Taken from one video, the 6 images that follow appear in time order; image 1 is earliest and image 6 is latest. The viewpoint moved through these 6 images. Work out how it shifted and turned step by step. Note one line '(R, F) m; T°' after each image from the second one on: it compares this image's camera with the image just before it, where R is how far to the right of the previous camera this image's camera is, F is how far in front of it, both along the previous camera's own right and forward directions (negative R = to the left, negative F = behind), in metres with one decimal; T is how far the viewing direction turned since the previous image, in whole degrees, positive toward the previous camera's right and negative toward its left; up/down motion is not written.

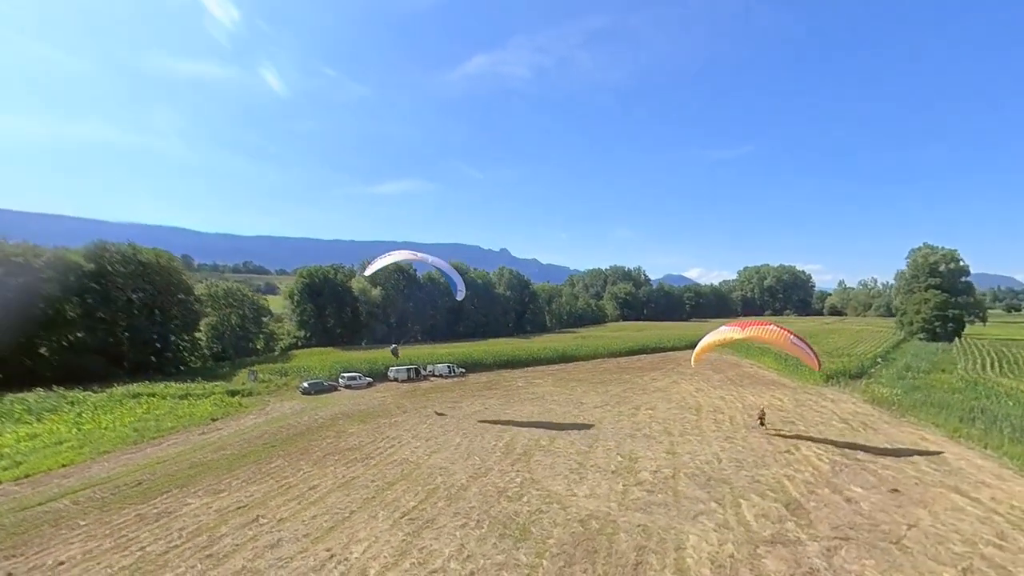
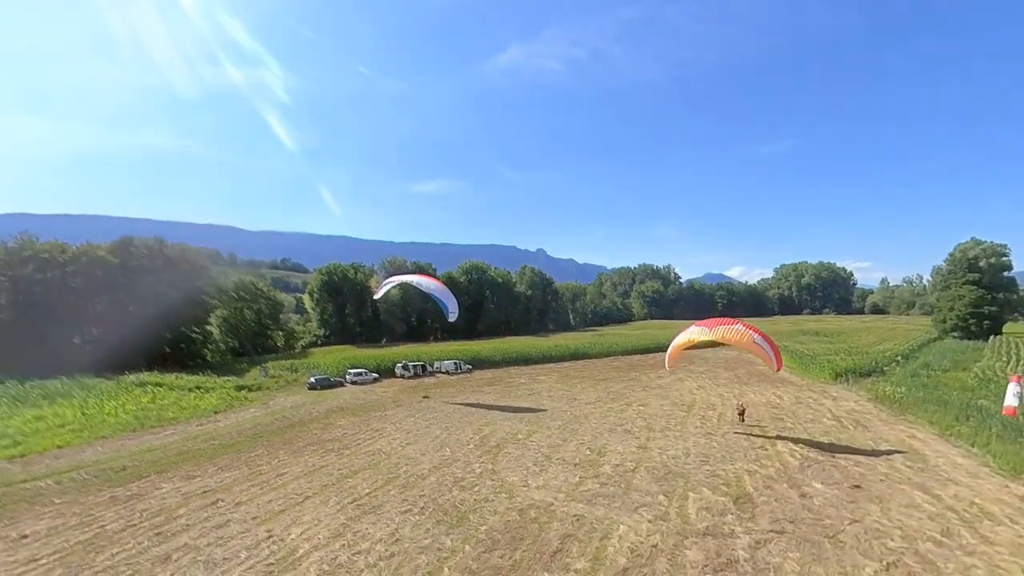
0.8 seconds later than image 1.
(+2.5, -0.1) m; -4°
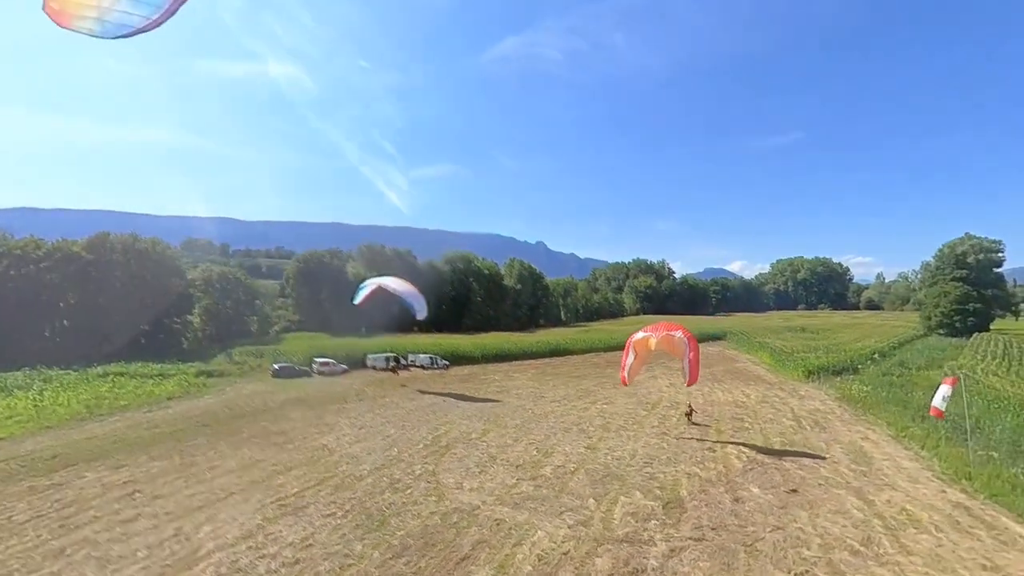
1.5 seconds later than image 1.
(+1.9, +0.3) m; 0°
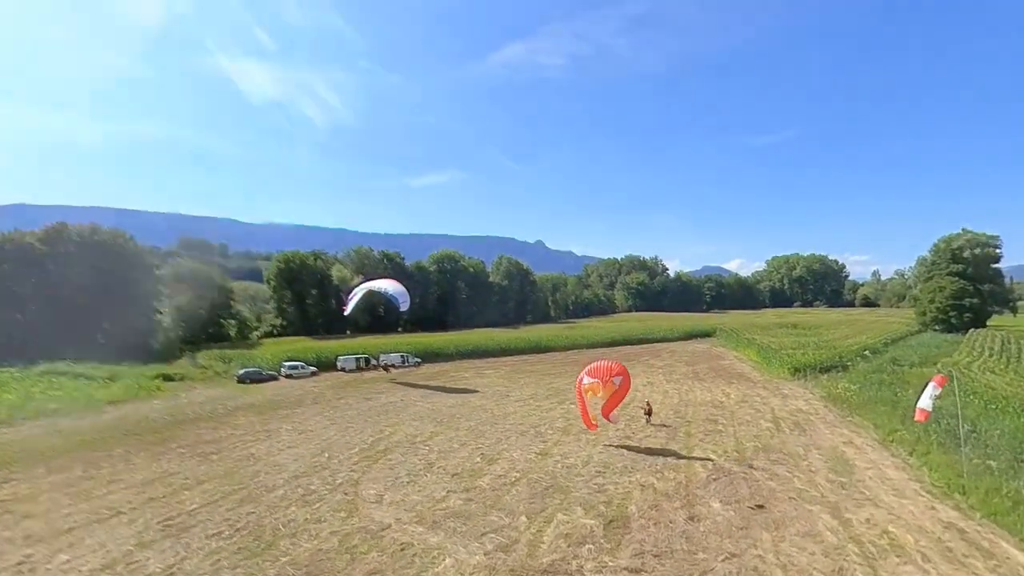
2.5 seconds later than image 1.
(+1.8, +2.1) m; 0°
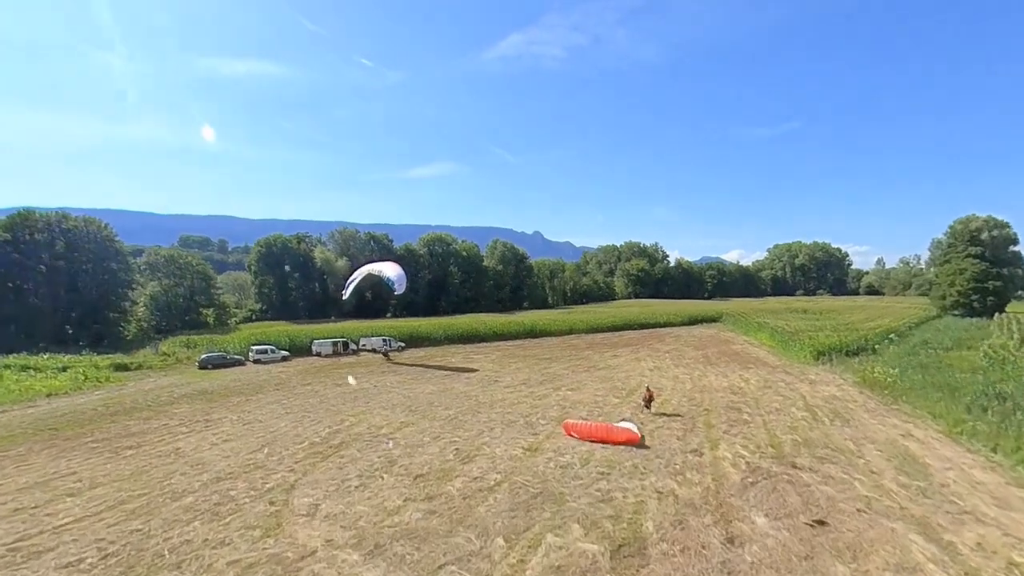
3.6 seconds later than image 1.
(+0.4, +3.5) m; 0°
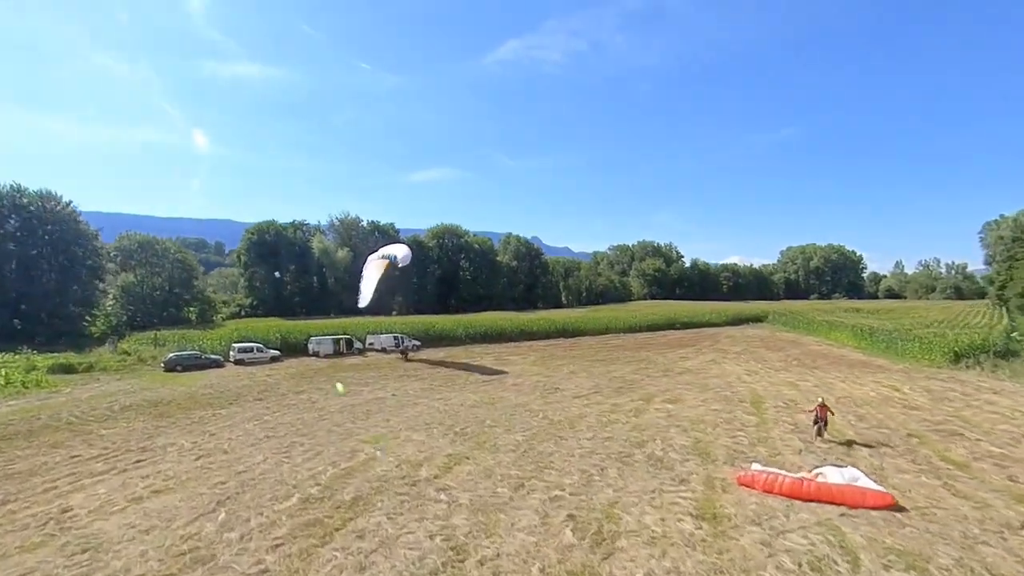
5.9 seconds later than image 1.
(-2.3, +6.6) m; 0°
